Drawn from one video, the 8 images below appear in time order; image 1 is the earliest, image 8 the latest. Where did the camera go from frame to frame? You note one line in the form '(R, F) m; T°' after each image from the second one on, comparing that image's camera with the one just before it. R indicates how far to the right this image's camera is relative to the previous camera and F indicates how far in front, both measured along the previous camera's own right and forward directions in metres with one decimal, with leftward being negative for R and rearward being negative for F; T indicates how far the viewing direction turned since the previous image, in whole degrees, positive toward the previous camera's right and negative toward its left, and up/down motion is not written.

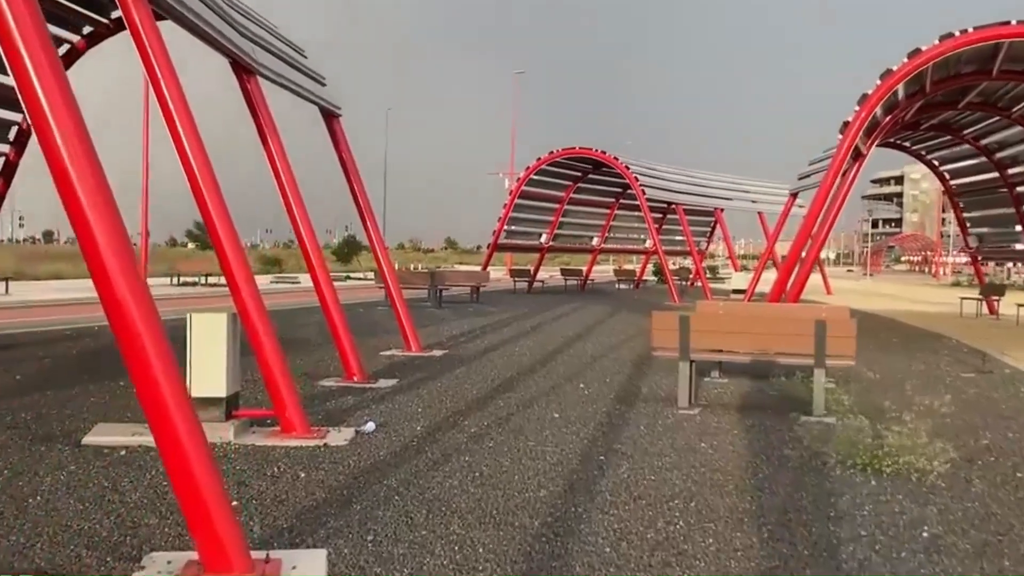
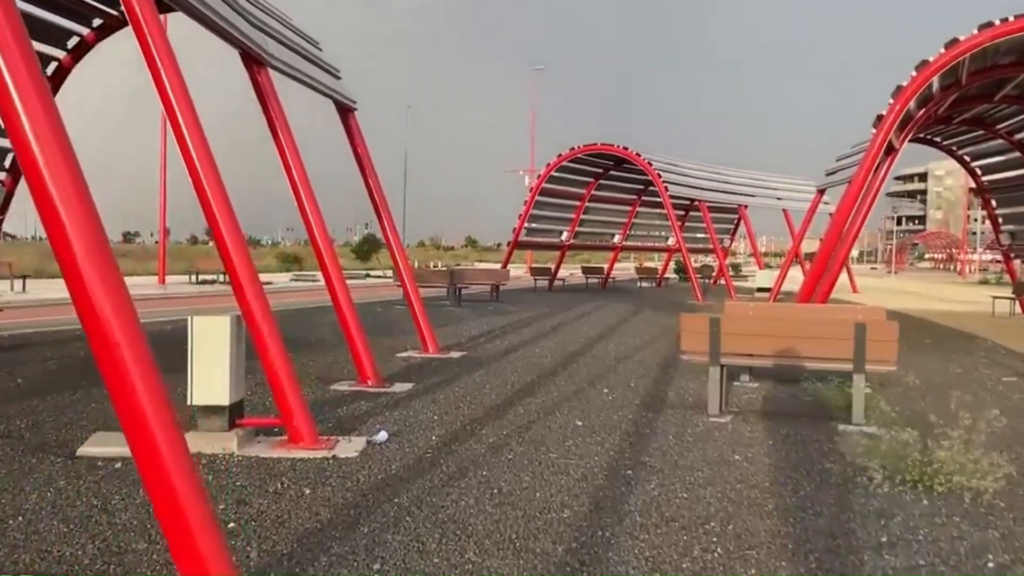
(0.0, +0.4) m; -1°
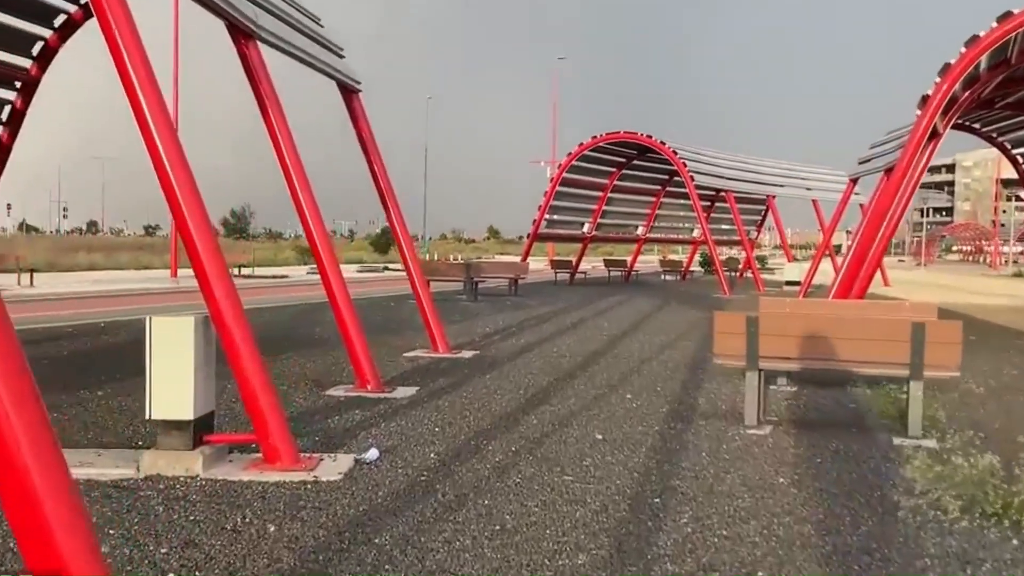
(+0.1, +0.8) m; -1°
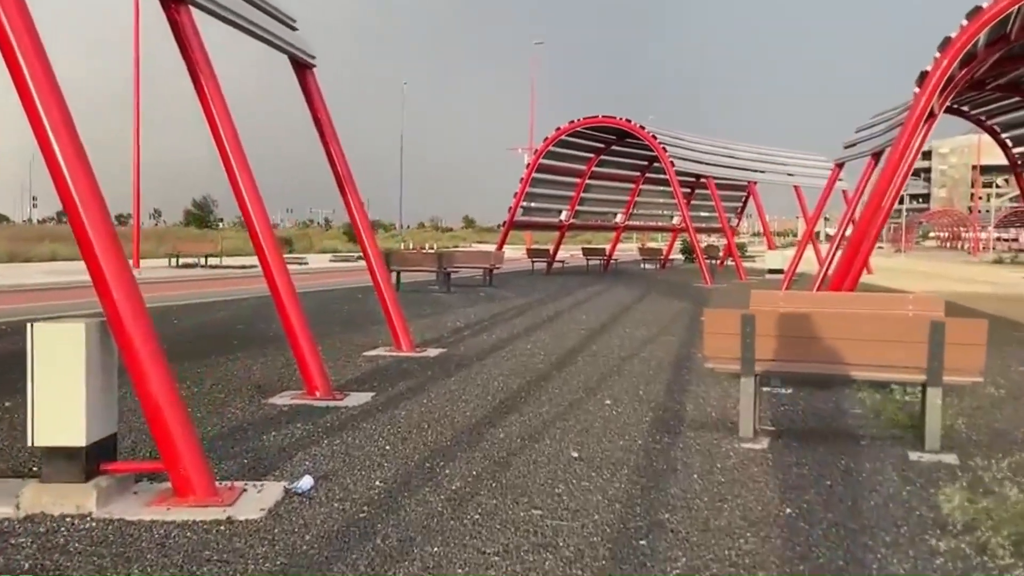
(+0.1, +0.9) m; +1°
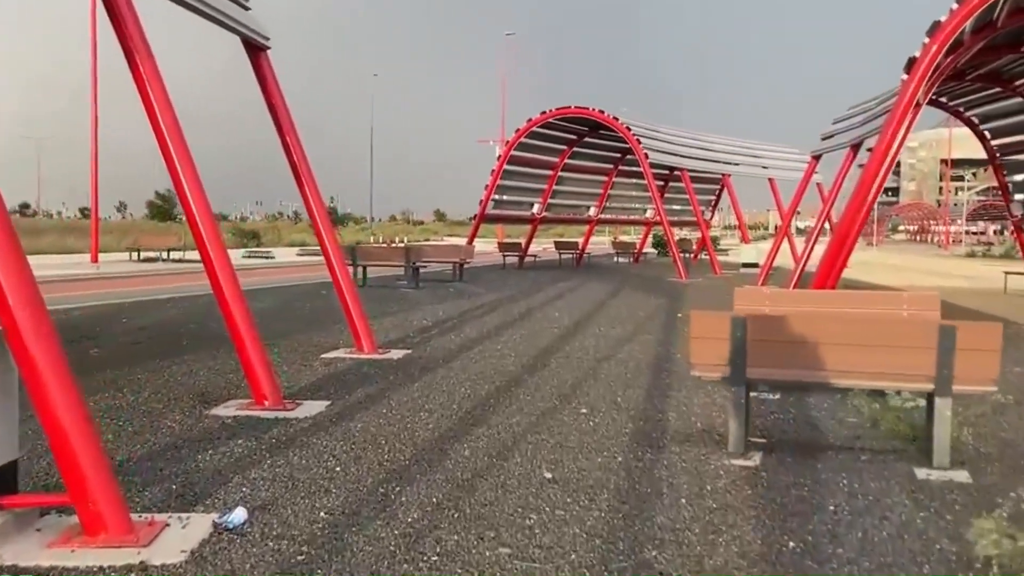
(0.0, +0.6) m; +2°
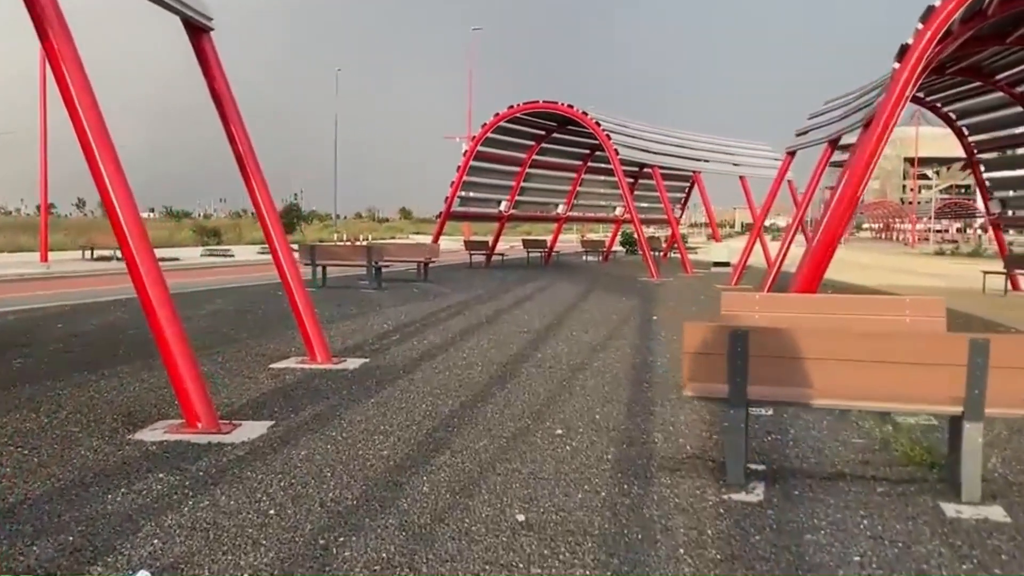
(0.0, +0.8) m; +2°
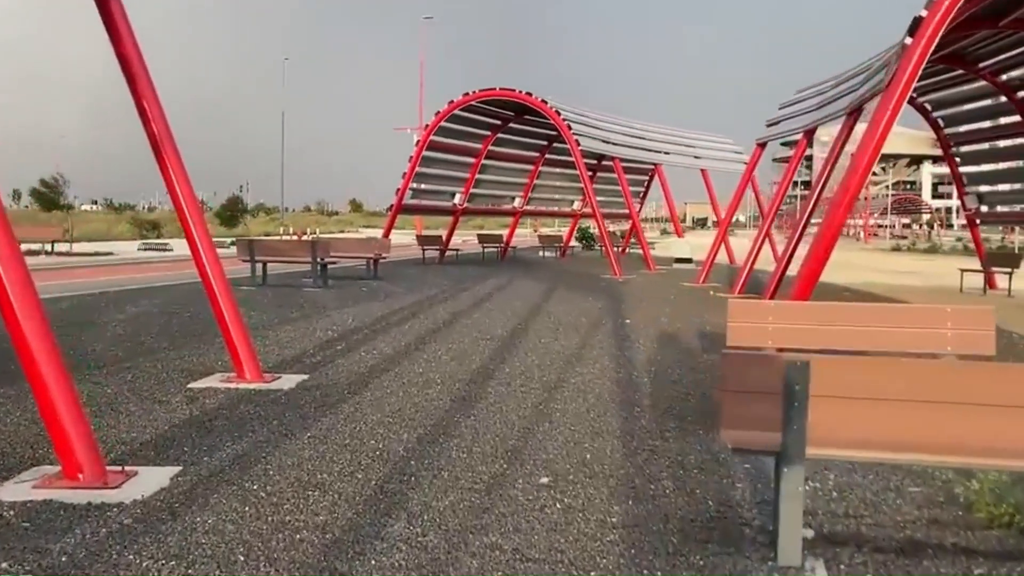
(-0.1, +1.3) m; +3°
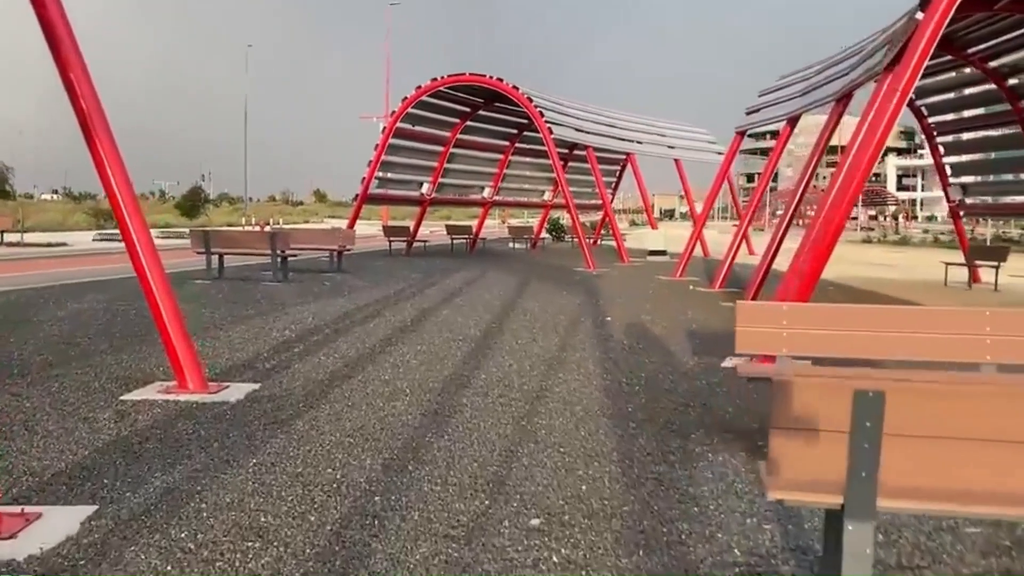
(-0.1, +0.8) m; +2°
